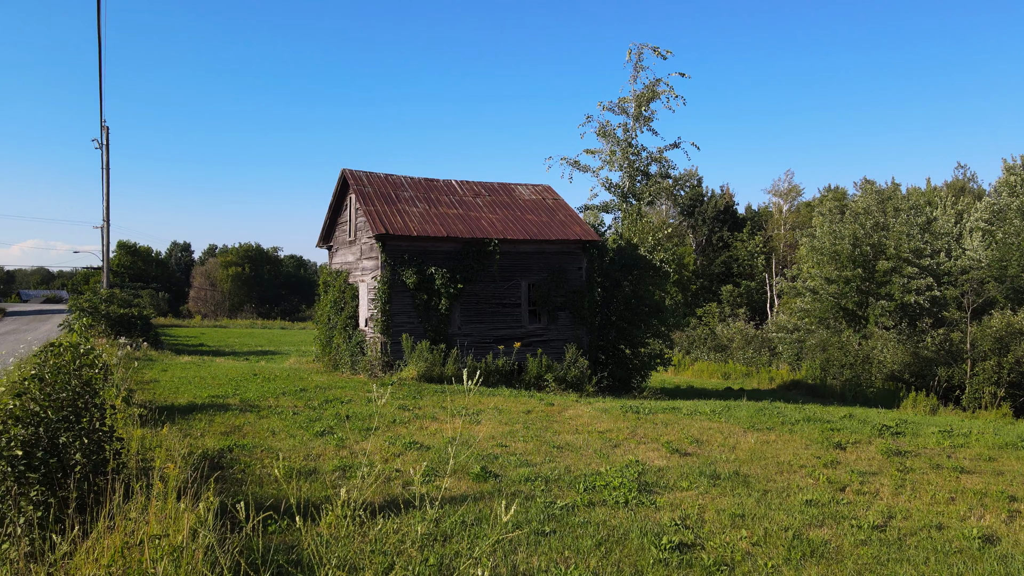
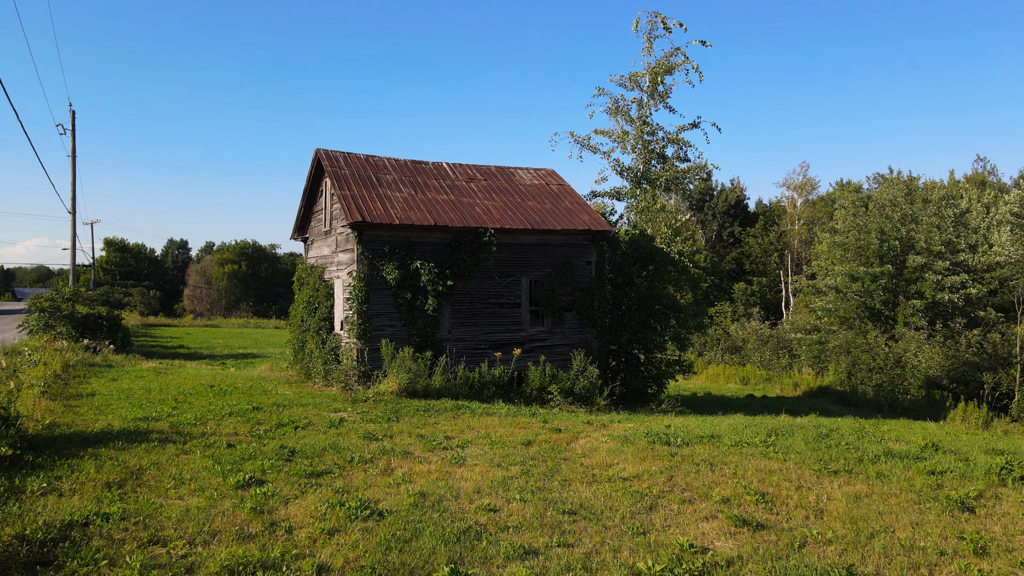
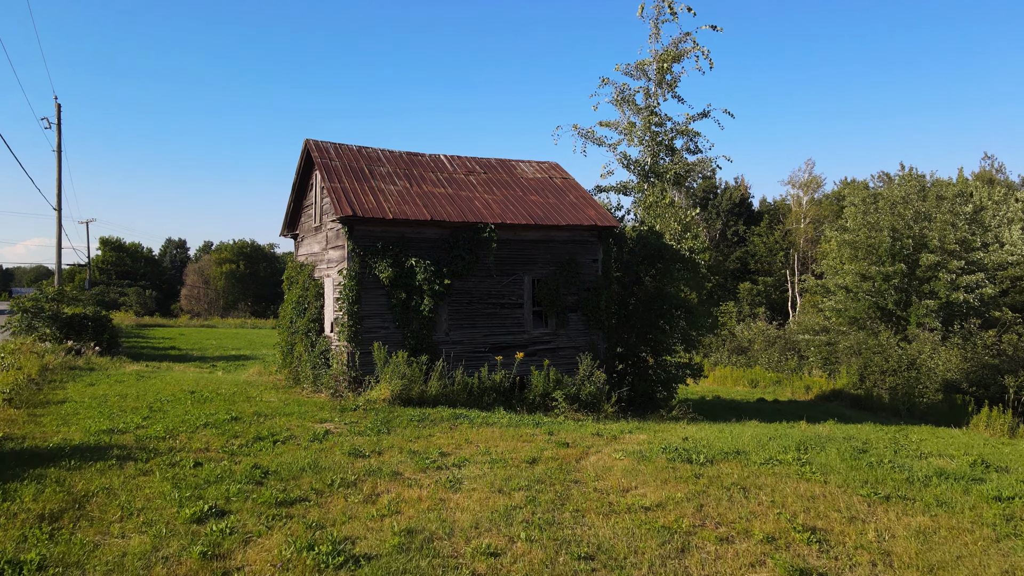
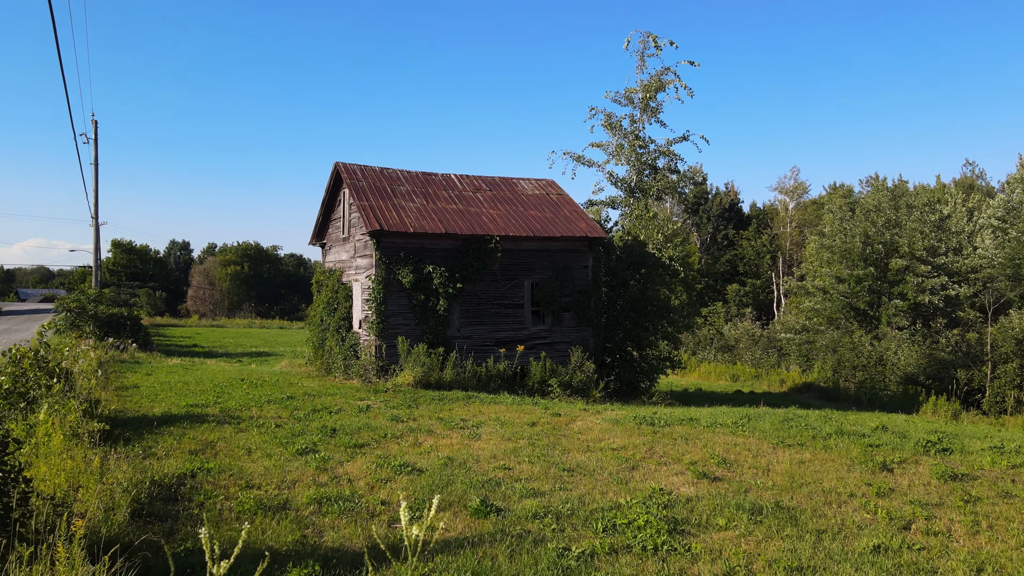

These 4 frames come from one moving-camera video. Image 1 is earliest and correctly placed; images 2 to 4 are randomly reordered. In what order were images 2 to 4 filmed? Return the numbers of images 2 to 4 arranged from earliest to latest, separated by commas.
4, 2, 3
